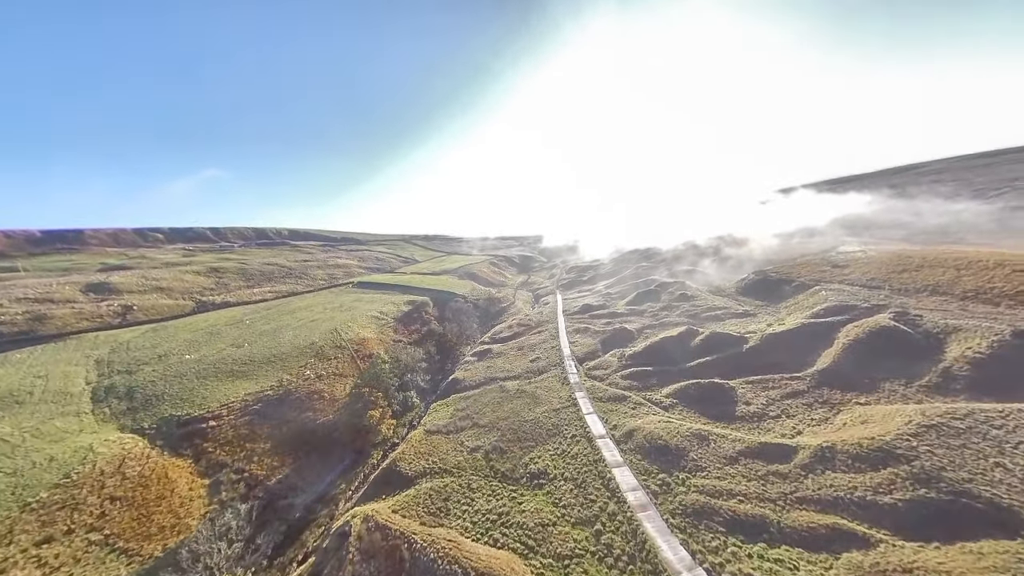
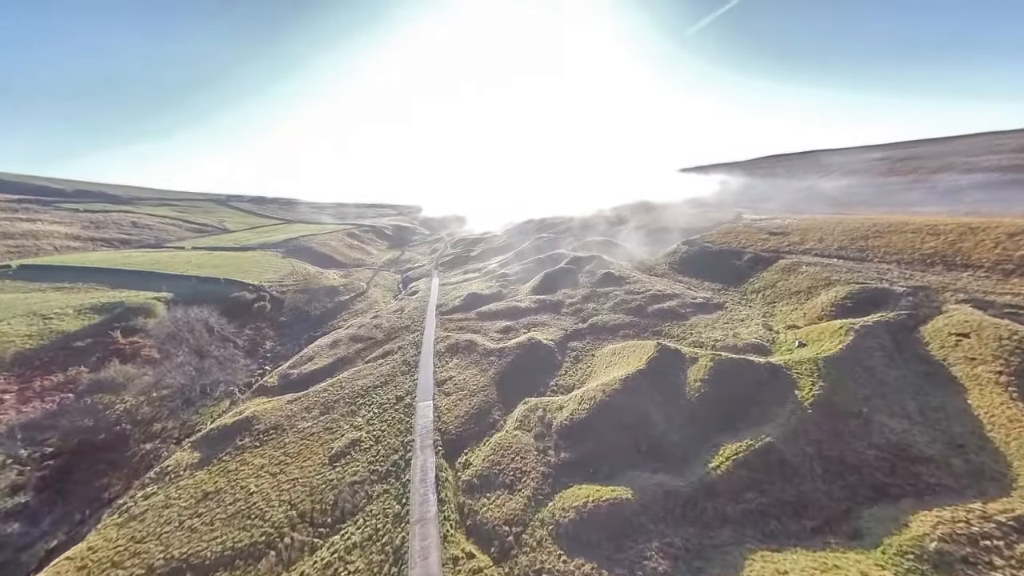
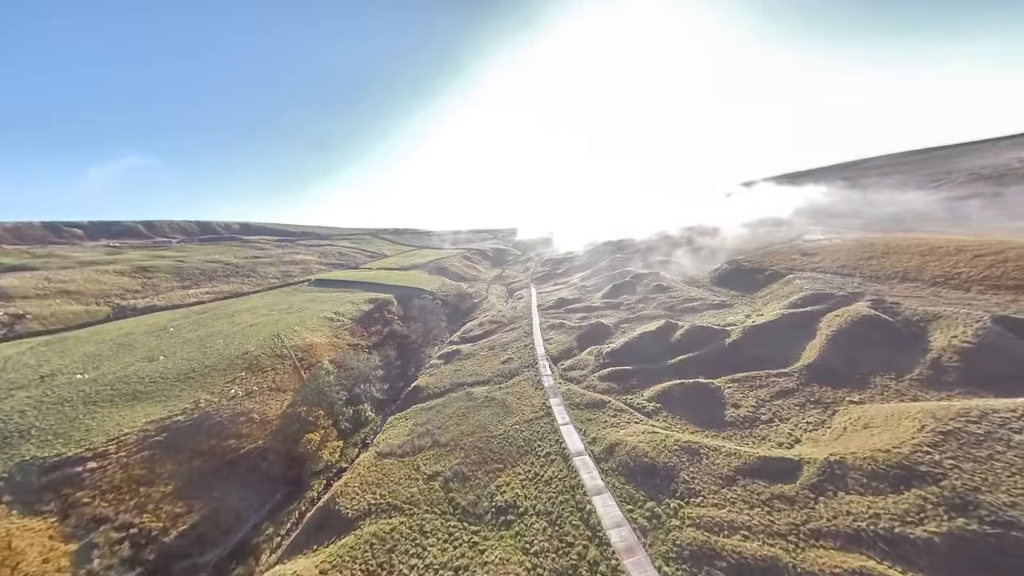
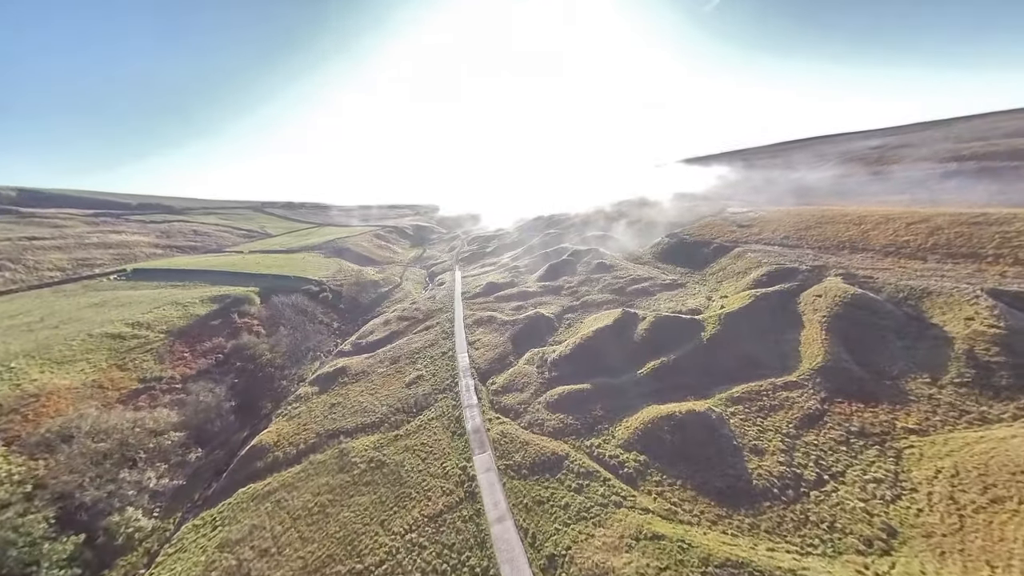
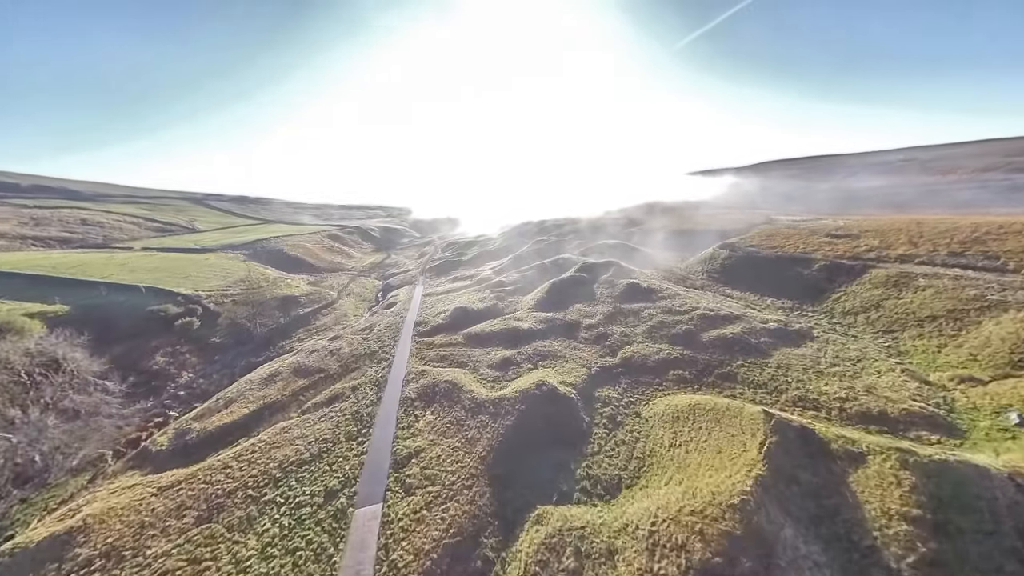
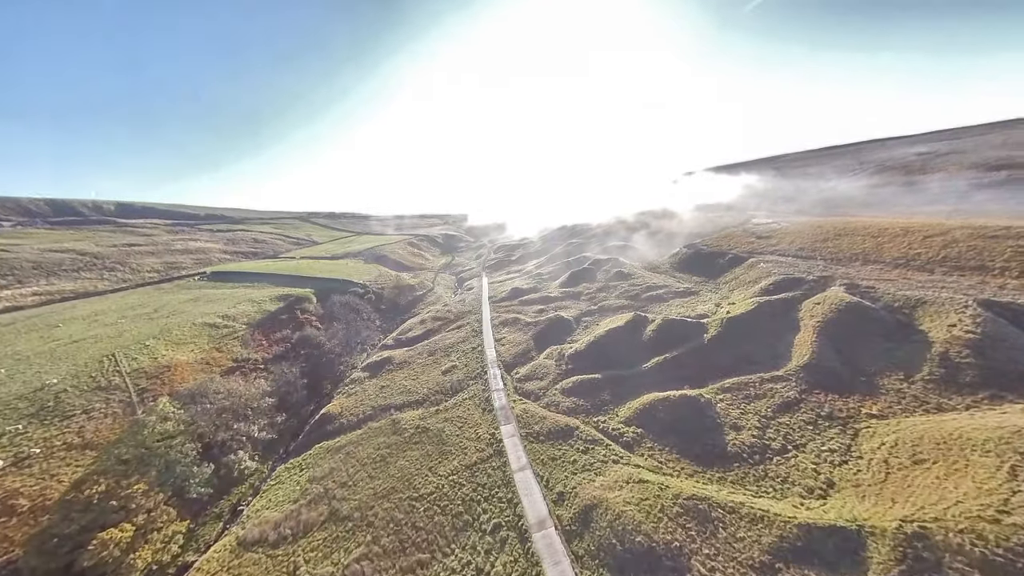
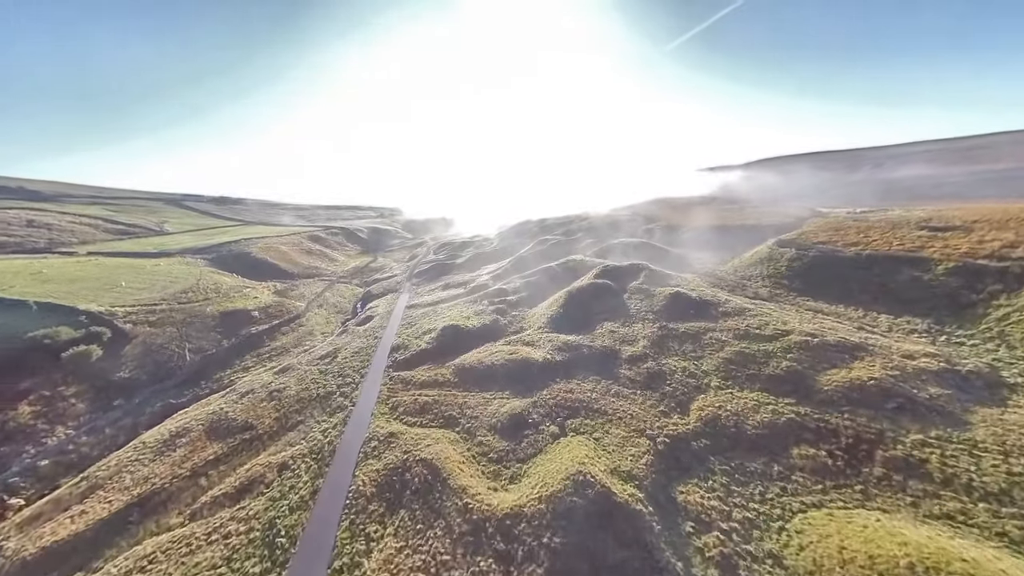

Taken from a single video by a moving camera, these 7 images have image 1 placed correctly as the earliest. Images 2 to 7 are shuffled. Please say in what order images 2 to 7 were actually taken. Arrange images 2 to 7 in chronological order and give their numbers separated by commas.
3, 6, 4, 2, 5, 7
